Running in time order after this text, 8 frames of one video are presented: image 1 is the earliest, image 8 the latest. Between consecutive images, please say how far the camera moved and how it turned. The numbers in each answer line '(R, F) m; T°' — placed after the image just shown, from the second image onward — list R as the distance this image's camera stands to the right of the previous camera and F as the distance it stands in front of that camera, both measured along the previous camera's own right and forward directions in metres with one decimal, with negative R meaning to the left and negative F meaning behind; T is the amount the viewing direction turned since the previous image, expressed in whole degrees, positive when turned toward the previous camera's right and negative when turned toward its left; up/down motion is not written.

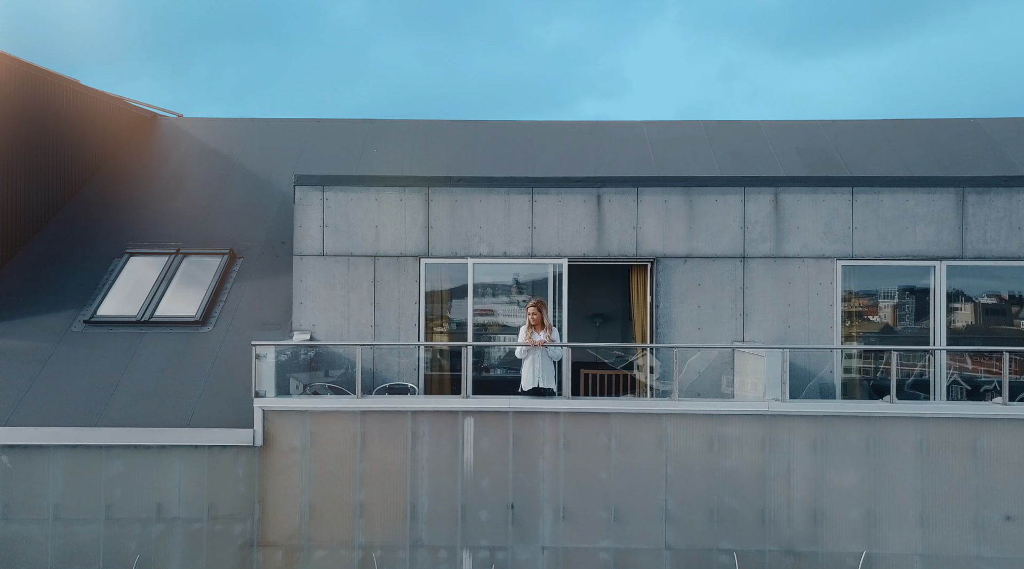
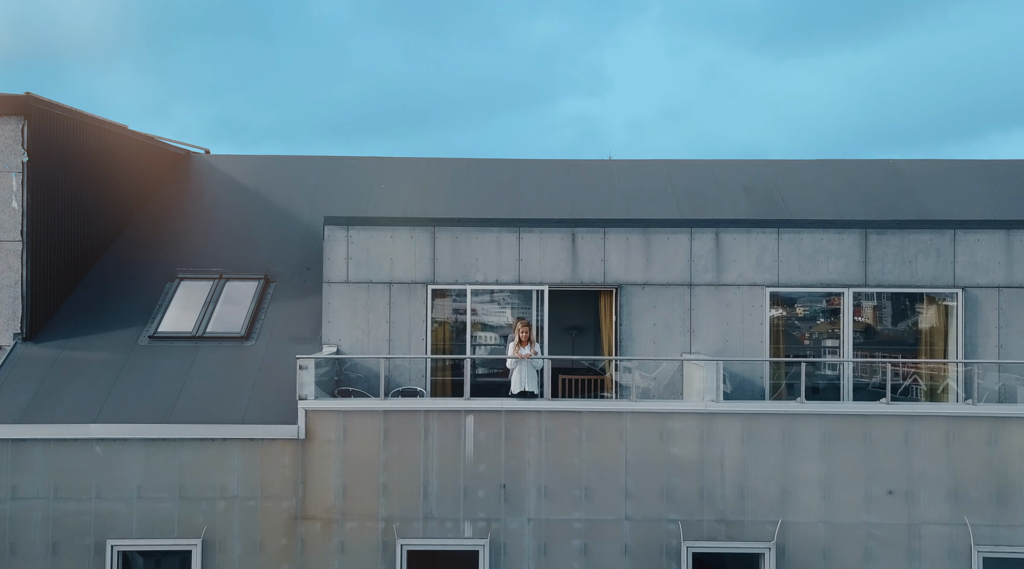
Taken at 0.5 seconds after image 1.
(-0.1, -2.3) m; +1°
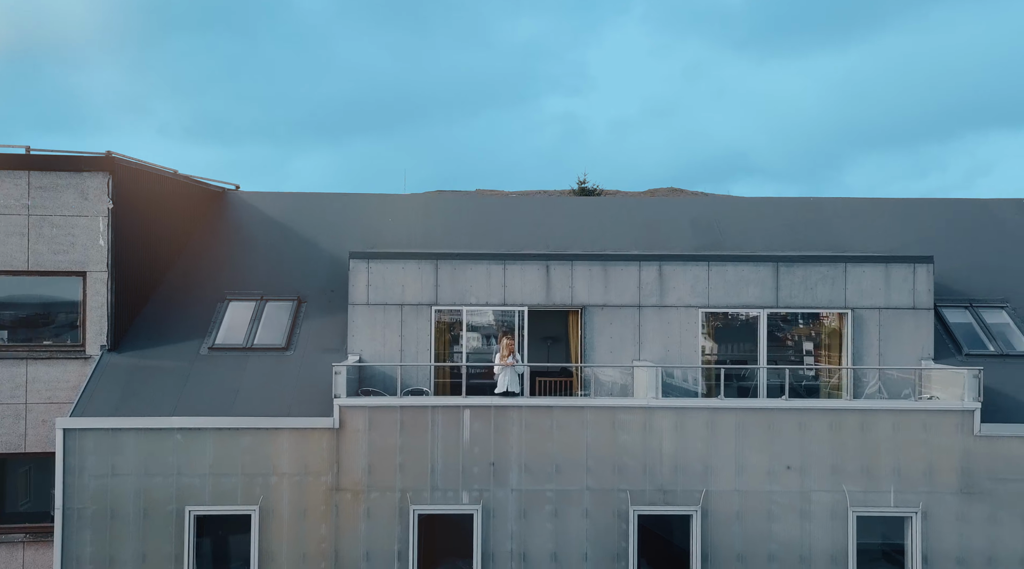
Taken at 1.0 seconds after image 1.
(0.0, -3.3) m; +1°
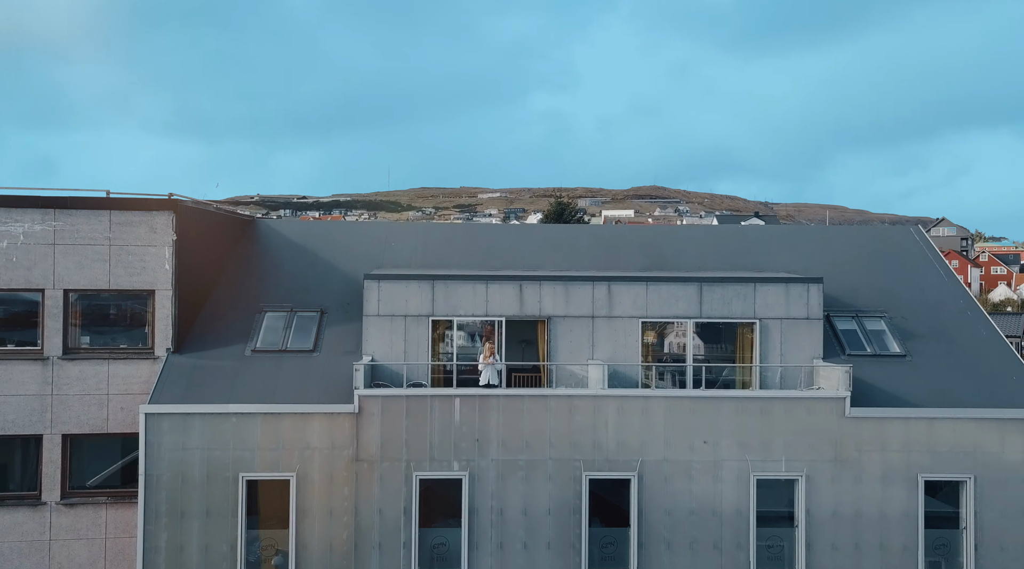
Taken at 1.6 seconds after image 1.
(+0.1, -4.2) m; +1°
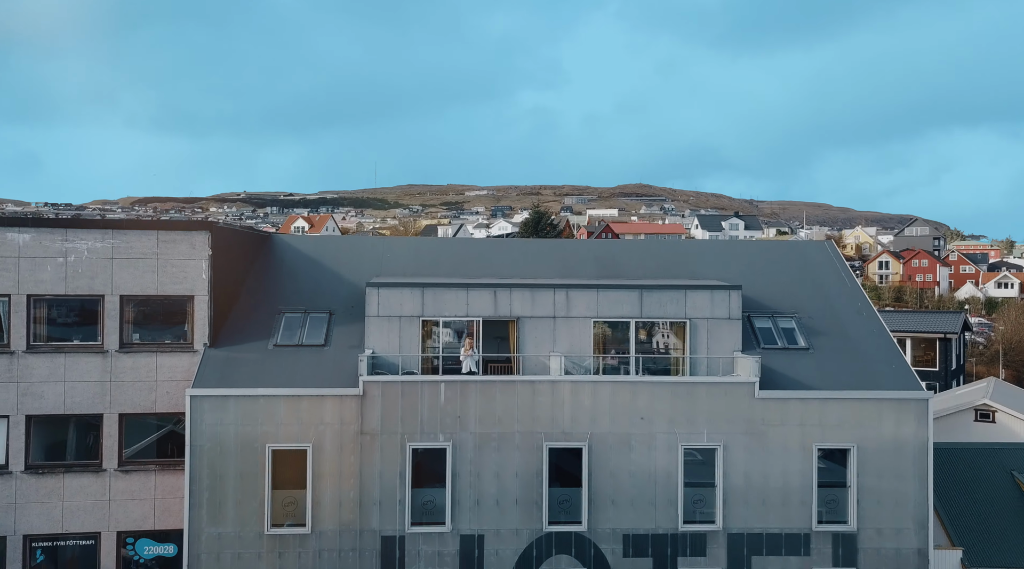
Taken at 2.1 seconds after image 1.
(+0.2, -4.4) m; +1°
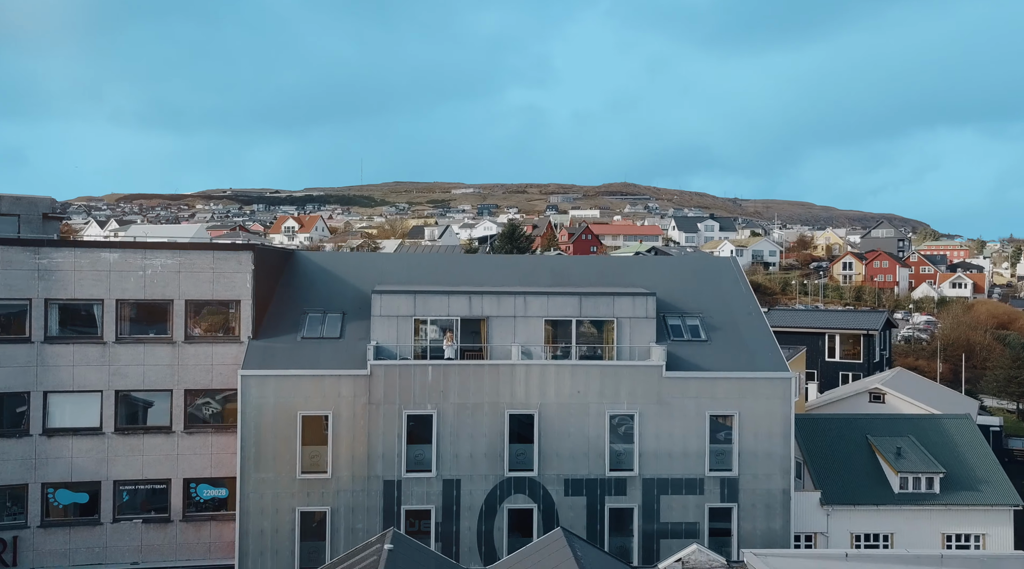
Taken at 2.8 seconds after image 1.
(+0.4, -7.8) m; +1°
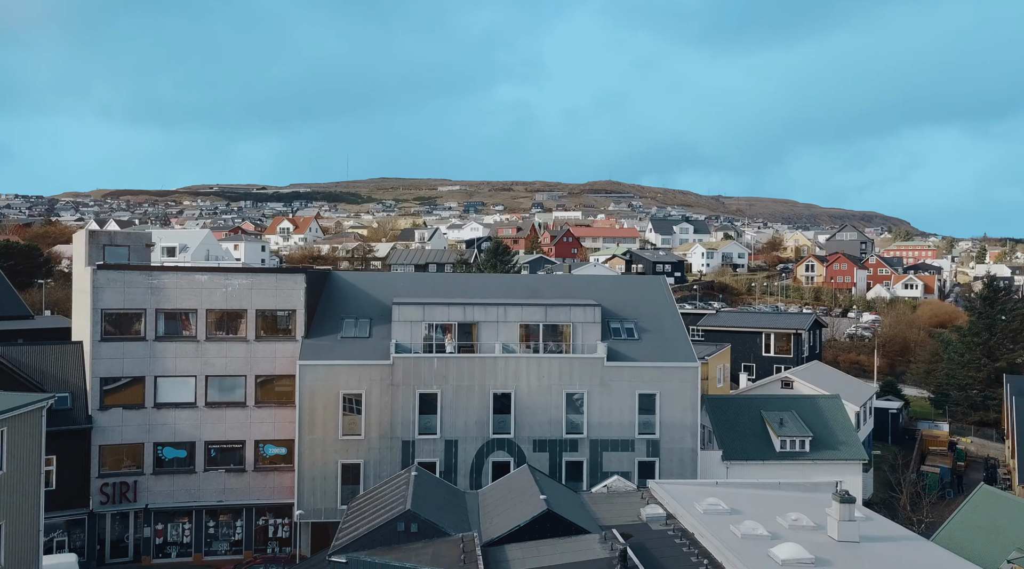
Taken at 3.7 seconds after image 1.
(+0.1, -11.5) m; +1°
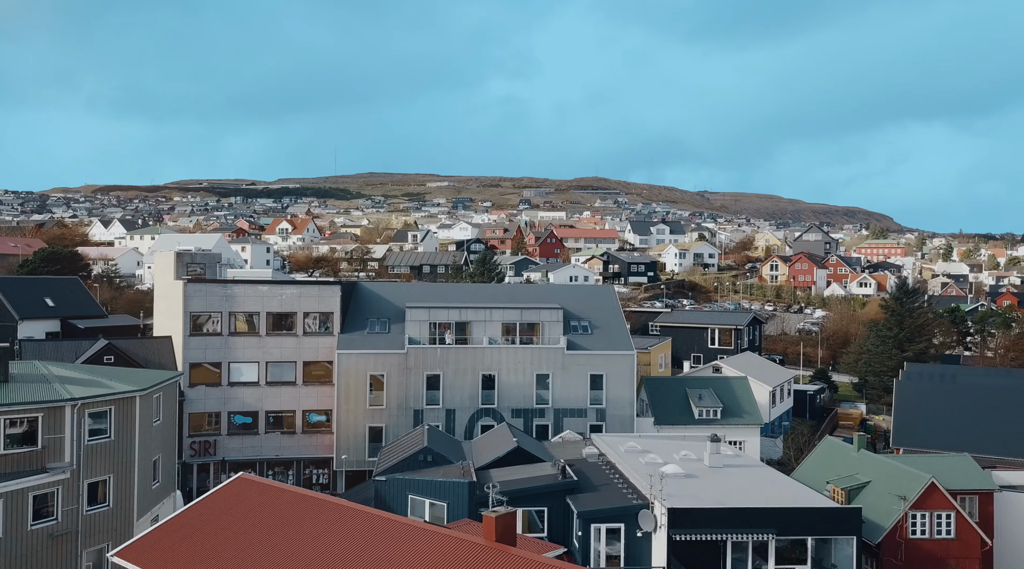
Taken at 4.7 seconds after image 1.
(+0.3, -14.2) m; +1°
